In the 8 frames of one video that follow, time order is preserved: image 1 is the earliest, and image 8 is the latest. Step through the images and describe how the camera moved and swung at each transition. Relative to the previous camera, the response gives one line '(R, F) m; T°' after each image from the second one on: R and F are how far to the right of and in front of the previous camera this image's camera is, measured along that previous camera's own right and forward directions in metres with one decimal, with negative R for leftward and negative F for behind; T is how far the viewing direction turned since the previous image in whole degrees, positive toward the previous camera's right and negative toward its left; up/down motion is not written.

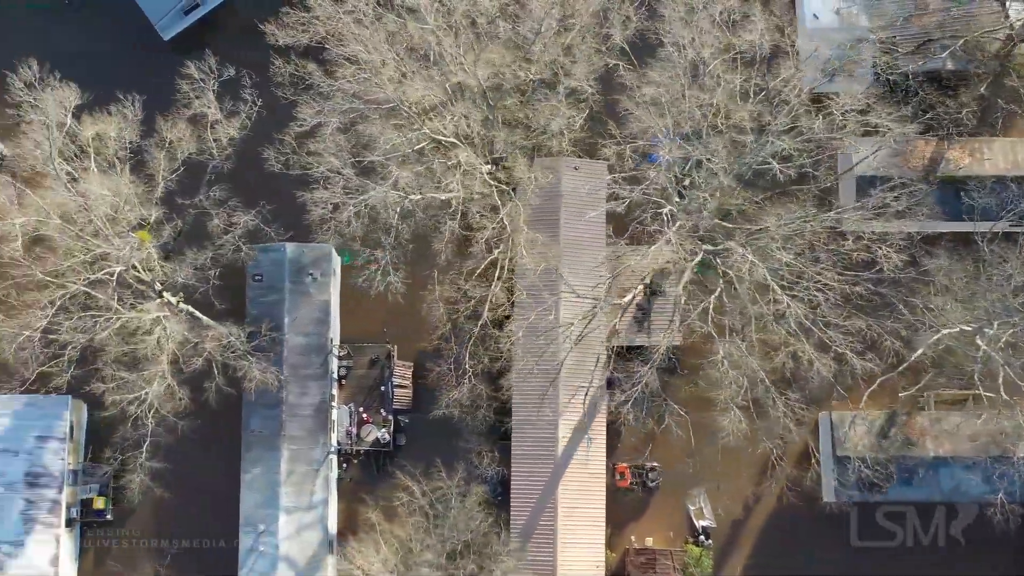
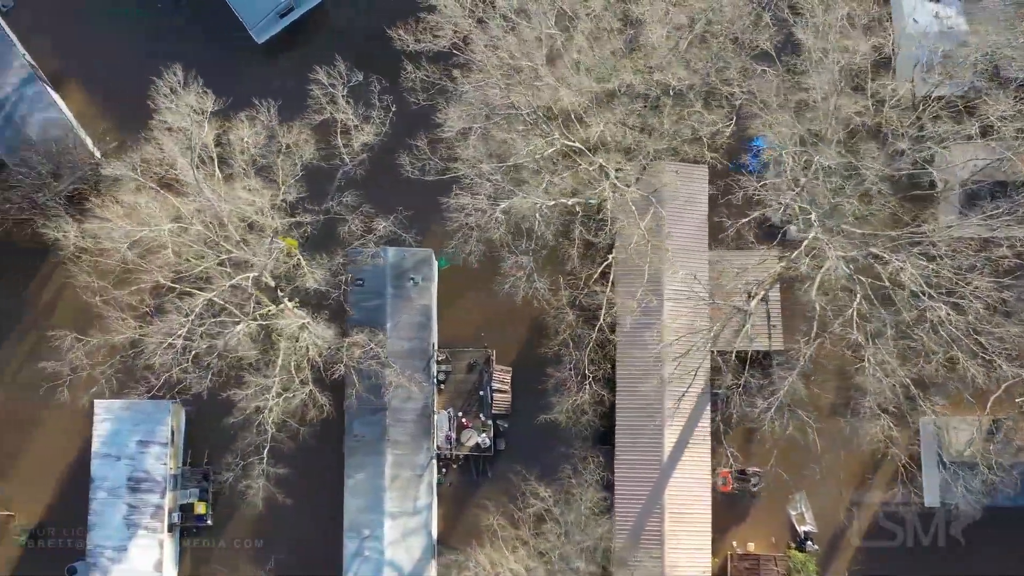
(-2.2, 0.0) m; 0°
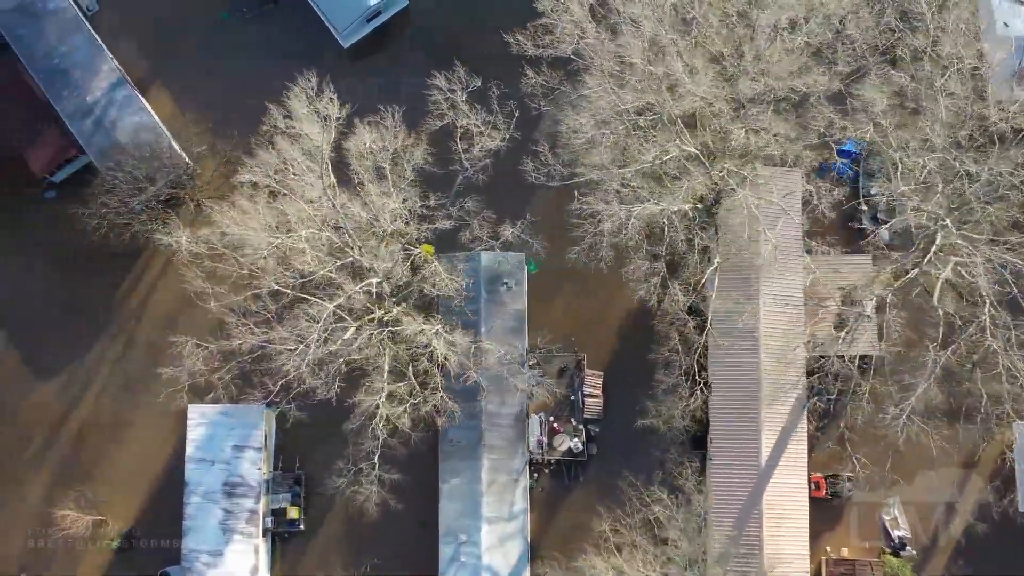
(-2.0, 0.0) m; 0°
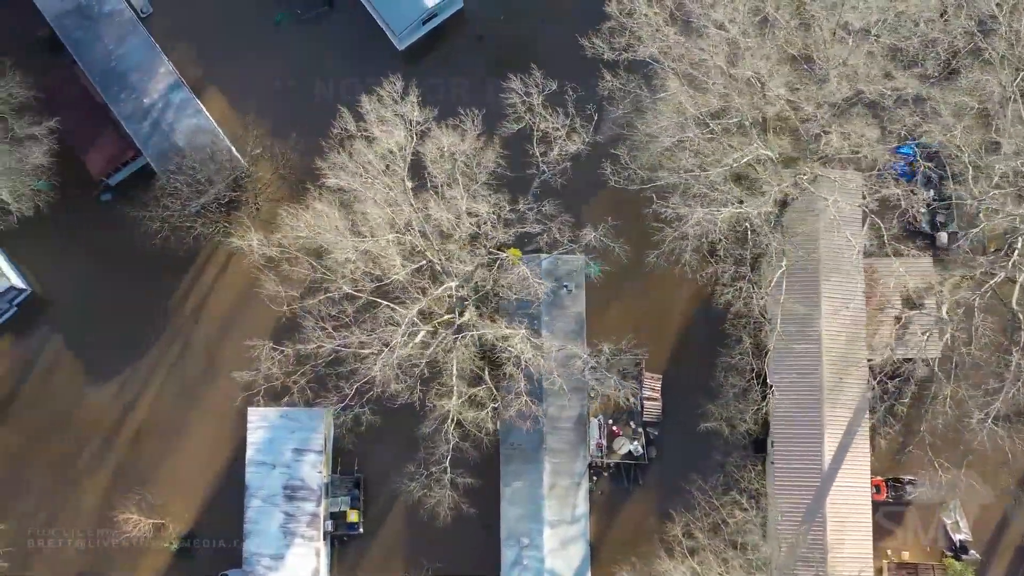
(-1.3, 0.0) m; 0°
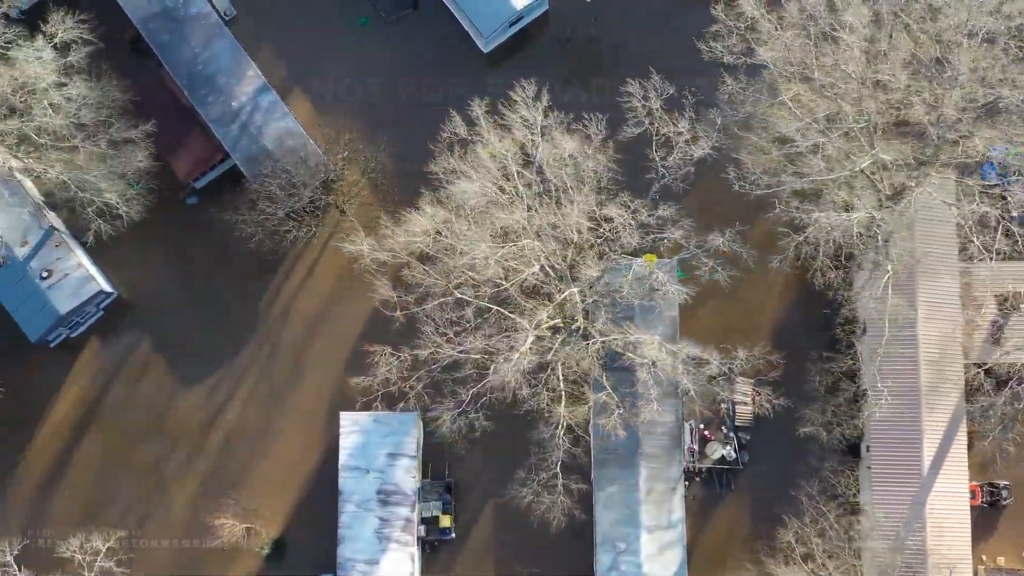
(-1.9, +0.1) m; 0°
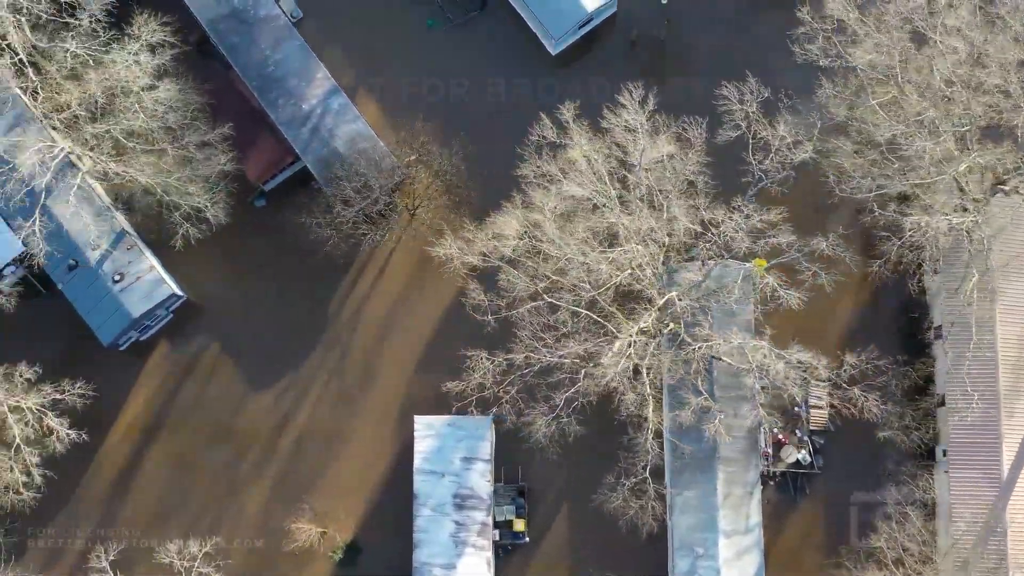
(-1.6, +0.1) m; 0°
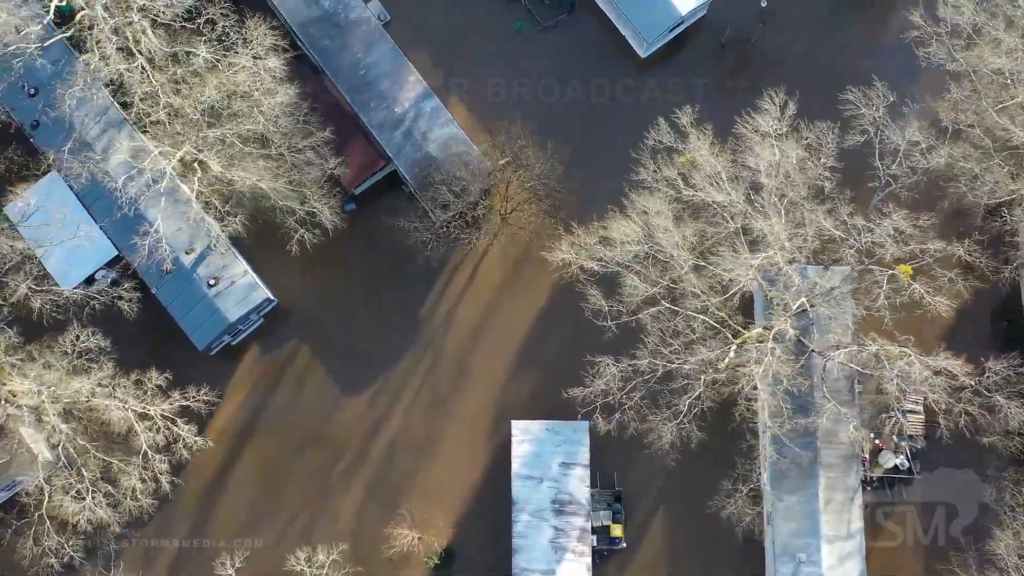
(-2.0, +0.1) m; 0°
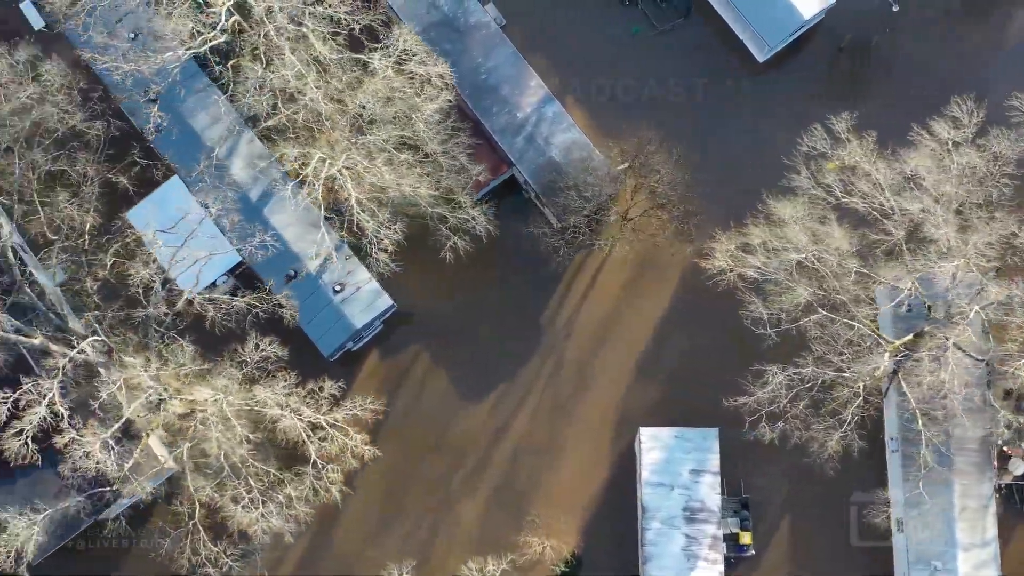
(-2.7, +0.1) m; 0°
